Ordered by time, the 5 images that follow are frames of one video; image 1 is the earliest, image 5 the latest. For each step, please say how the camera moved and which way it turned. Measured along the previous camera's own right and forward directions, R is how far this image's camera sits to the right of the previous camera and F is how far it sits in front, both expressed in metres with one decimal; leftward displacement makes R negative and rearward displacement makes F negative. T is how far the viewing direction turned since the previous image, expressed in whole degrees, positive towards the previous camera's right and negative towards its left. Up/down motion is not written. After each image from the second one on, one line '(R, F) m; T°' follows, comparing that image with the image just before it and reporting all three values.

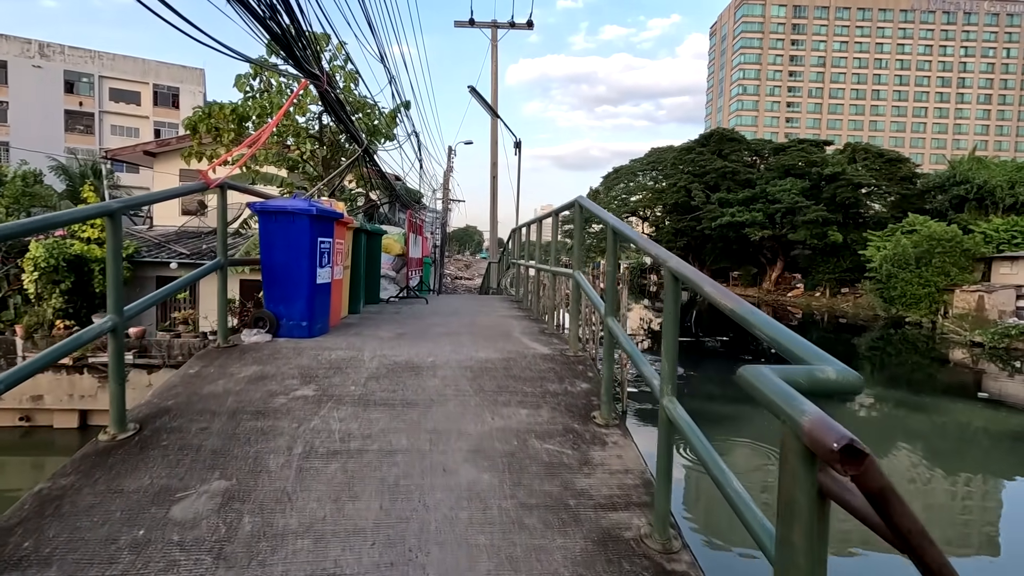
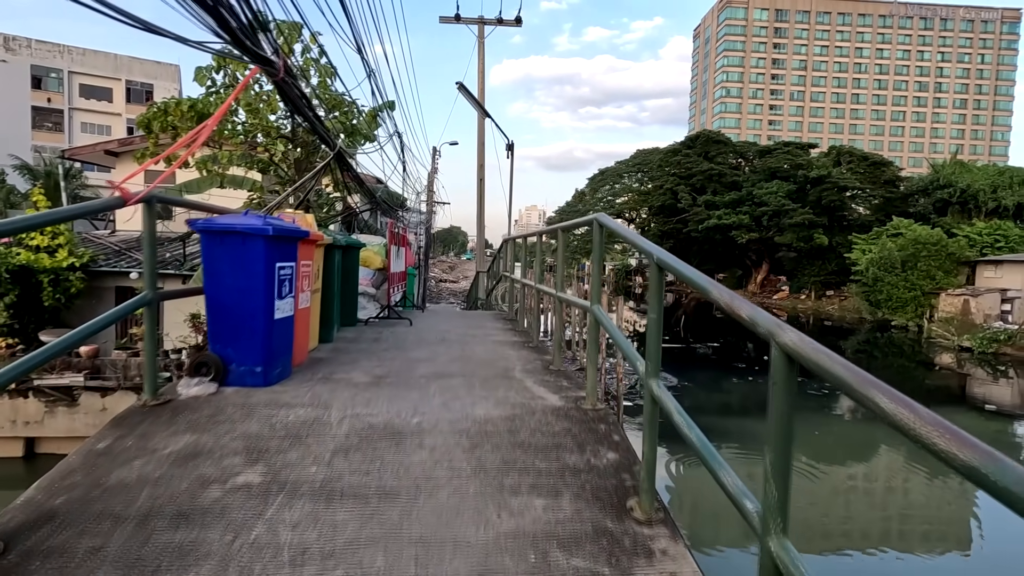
(-0.1, +0.7) m; +2°
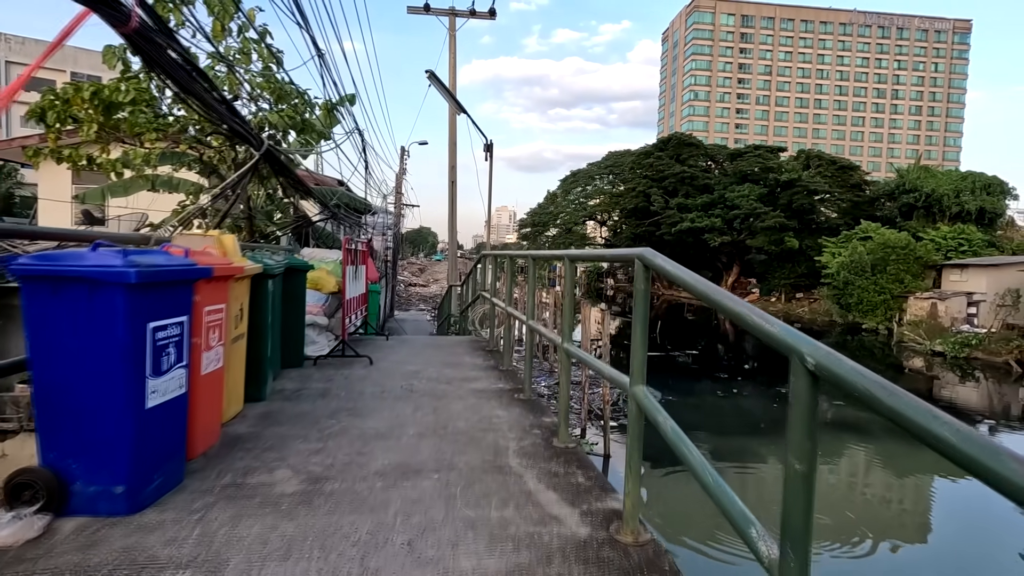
(-0.1, +1.0) m; +3°
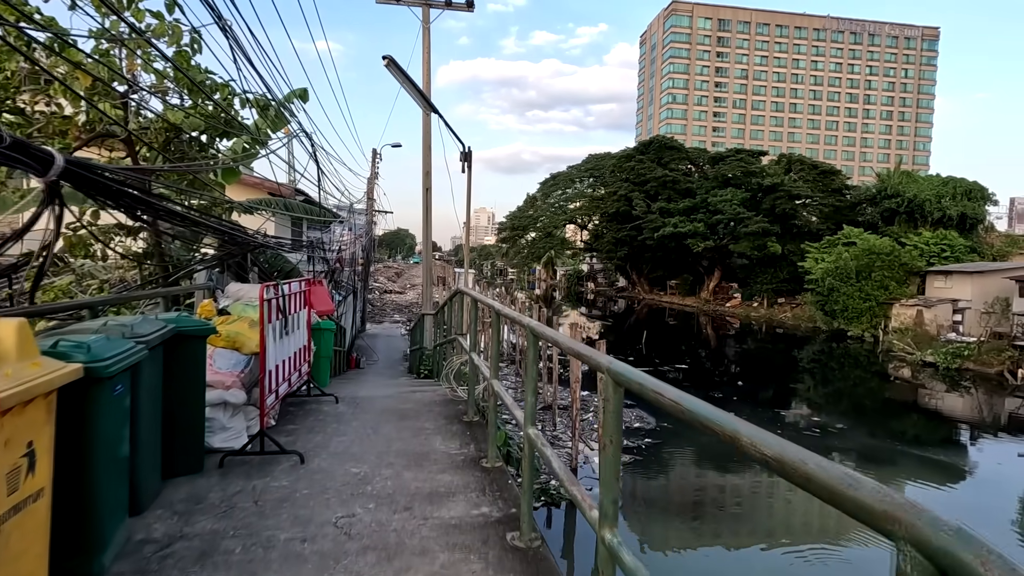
(-0.1, +1.3) m; +2°
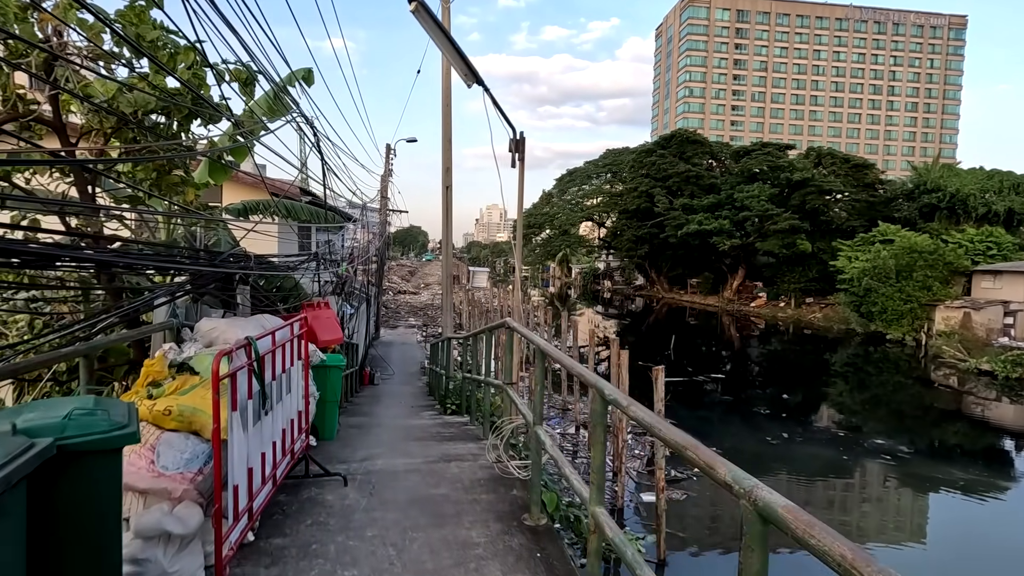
(-0.4, +1.4) m; -1°
